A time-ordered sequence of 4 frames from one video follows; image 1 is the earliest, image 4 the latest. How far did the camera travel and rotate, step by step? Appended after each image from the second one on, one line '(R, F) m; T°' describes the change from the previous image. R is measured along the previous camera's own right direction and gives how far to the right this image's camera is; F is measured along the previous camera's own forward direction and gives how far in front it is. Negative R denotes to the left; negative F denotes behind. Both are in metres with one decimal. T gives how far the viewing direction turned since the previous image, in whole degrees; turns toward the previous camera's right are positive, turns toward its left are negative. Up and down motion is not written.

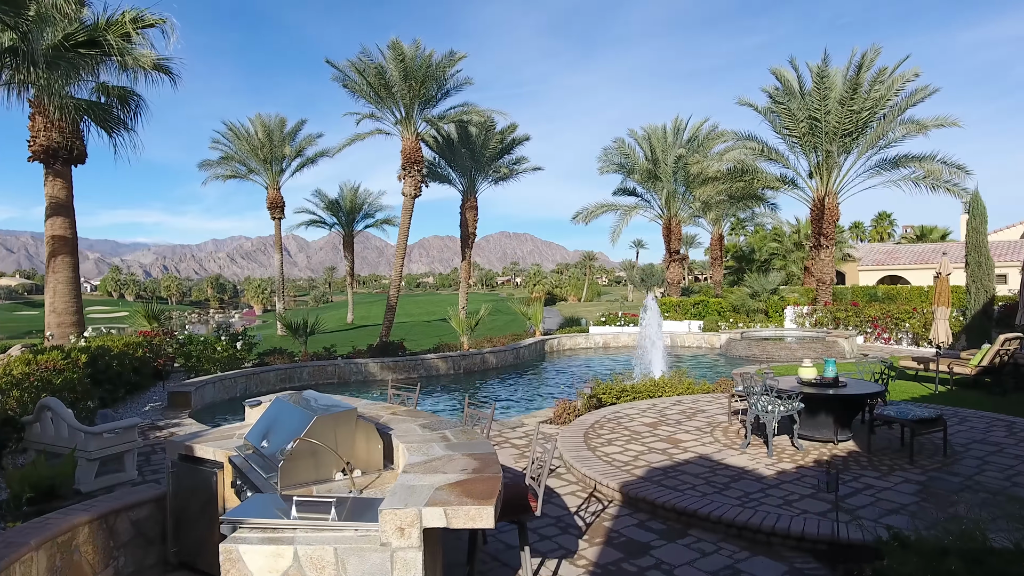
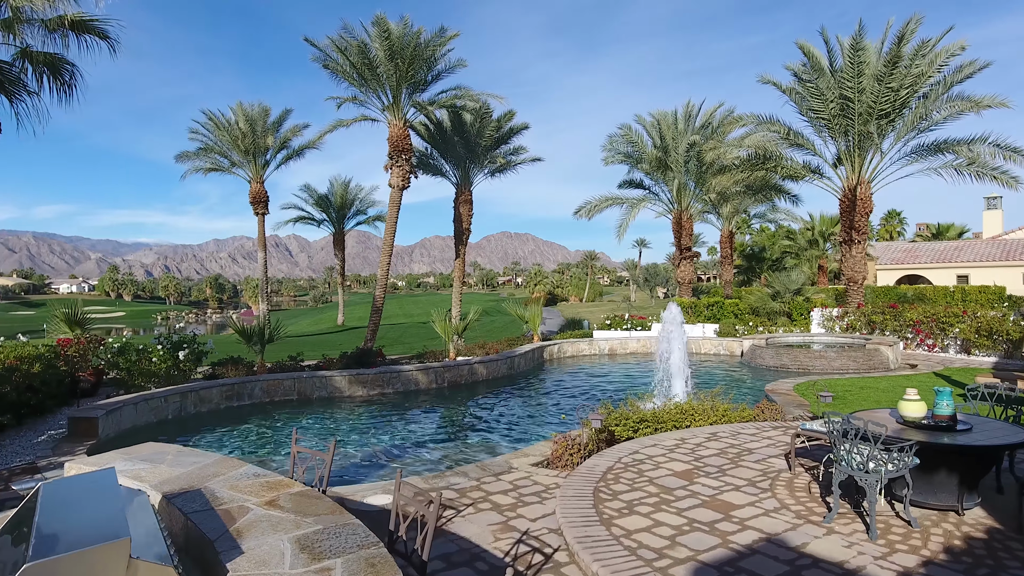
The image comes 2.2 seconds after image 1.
(+0.2, +2.3) m; 0°
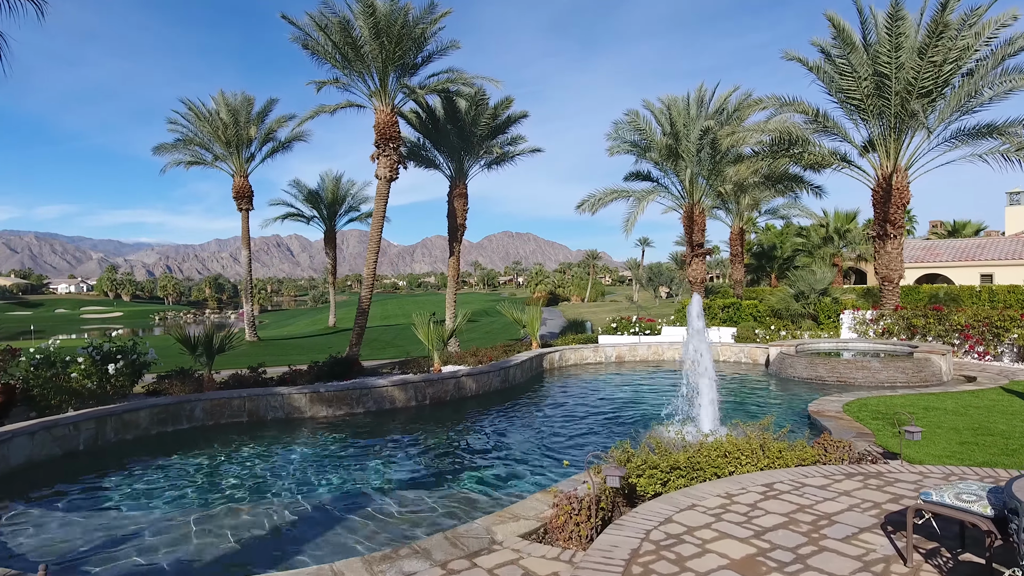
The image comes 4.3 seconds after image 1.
(+0.2, +2.1) m; 0°
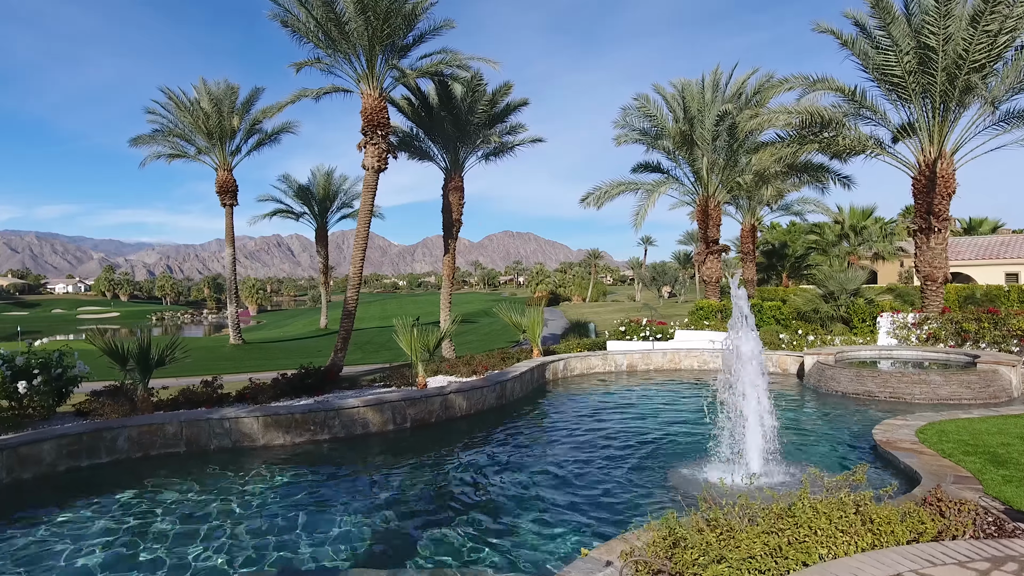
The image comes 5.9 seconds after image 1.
(+0.1, +1.9) m; 0°
